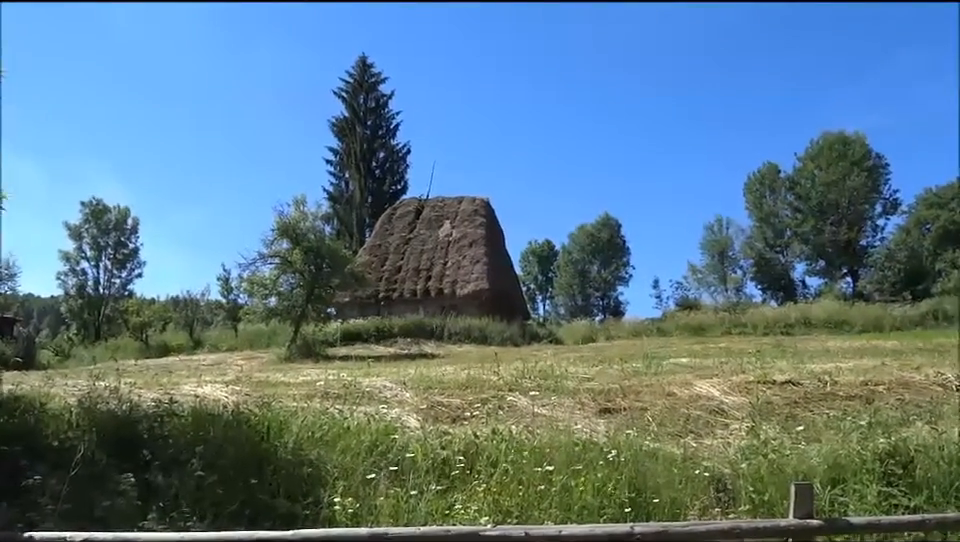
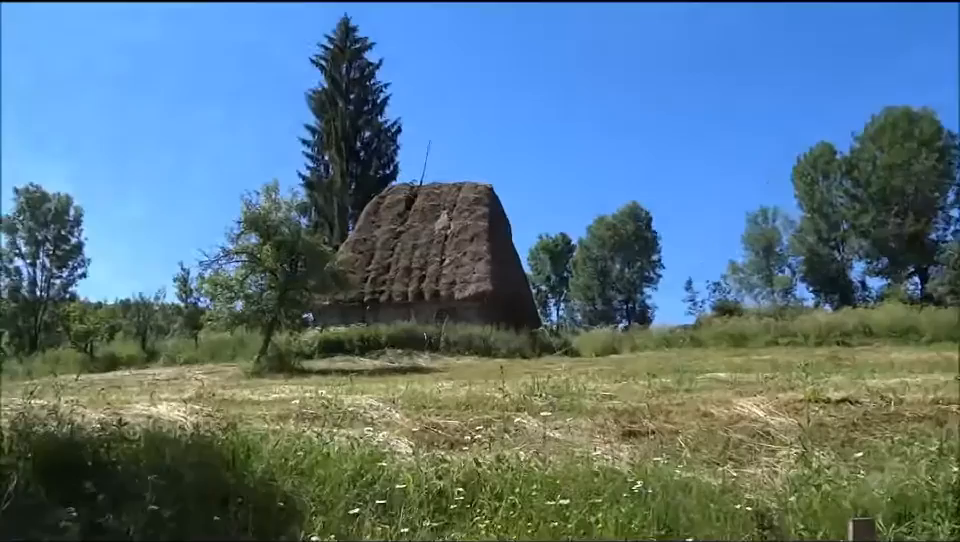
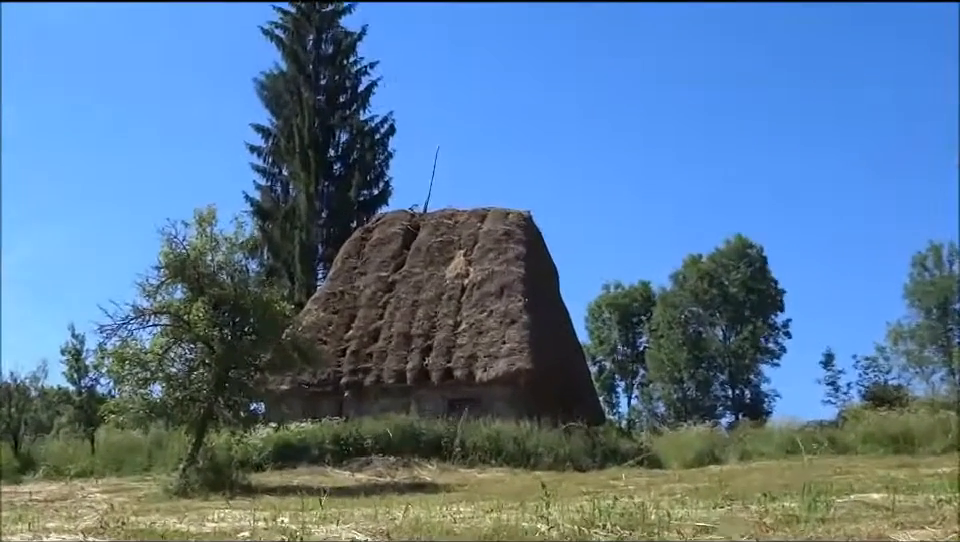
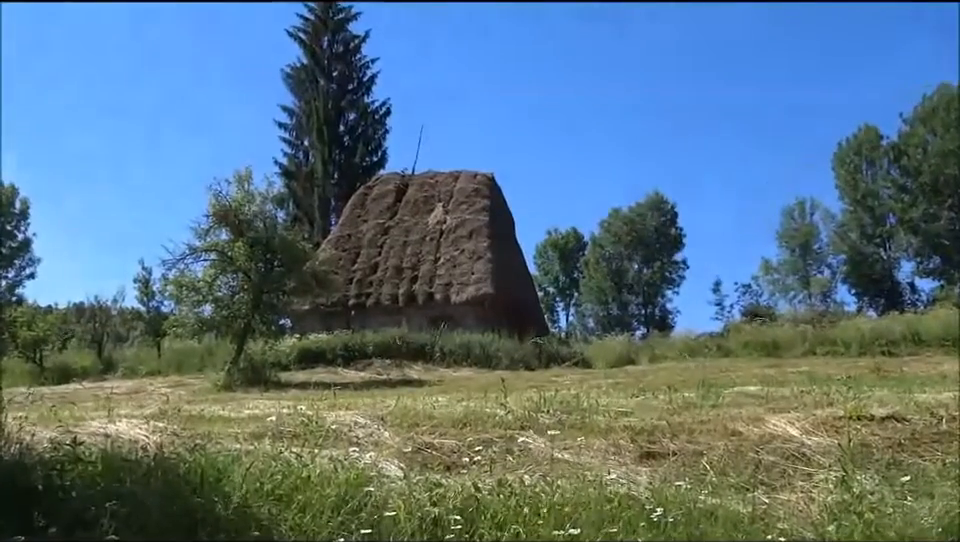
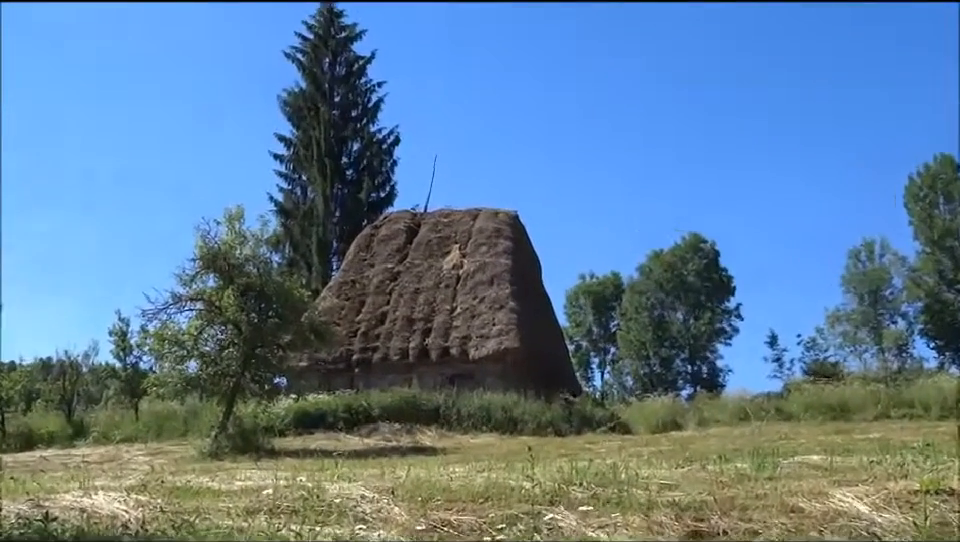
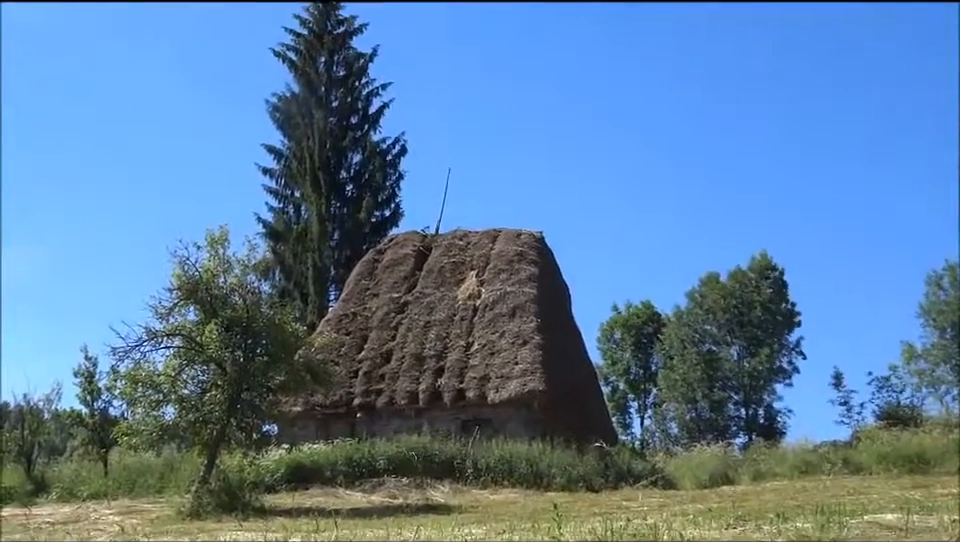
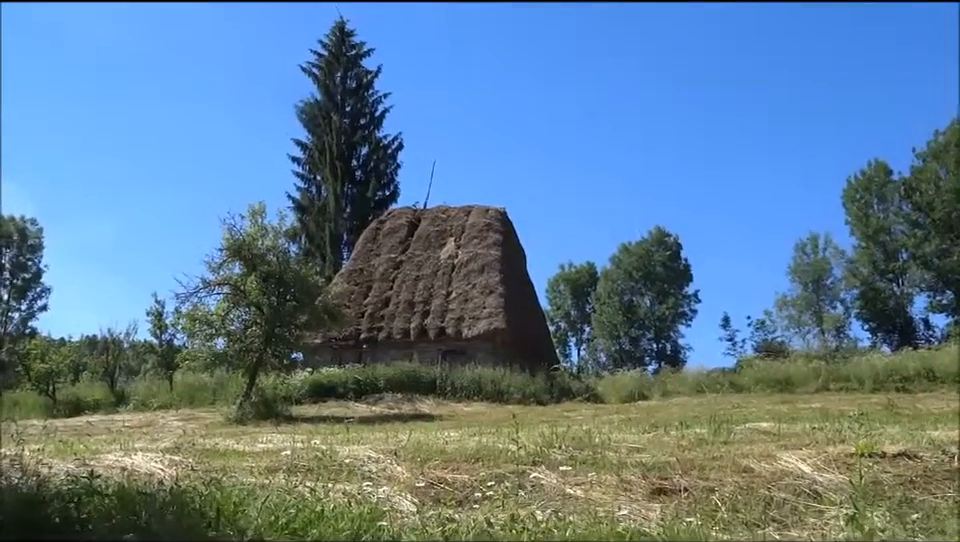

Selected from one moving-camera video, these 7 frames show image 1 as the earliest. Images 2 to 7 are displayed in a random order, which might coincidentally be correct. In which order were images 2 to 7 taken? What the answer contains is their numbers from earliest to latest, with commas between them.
2, 4, 7, 5, 3, 6
